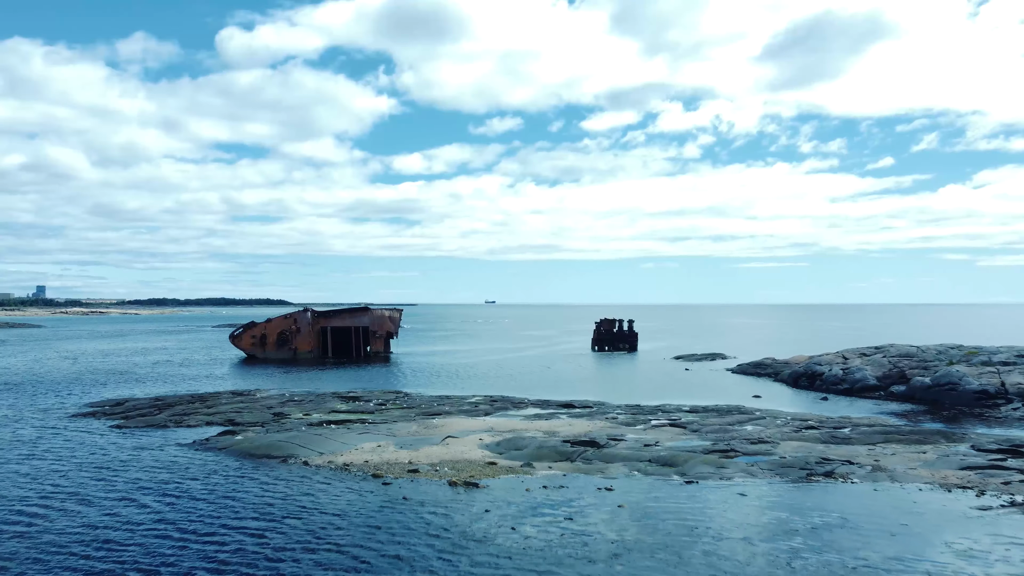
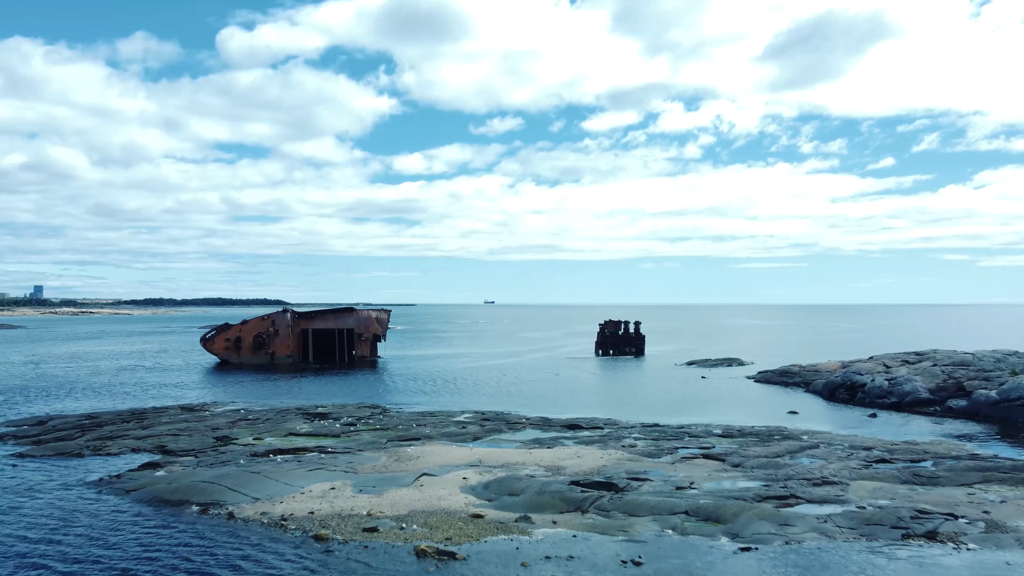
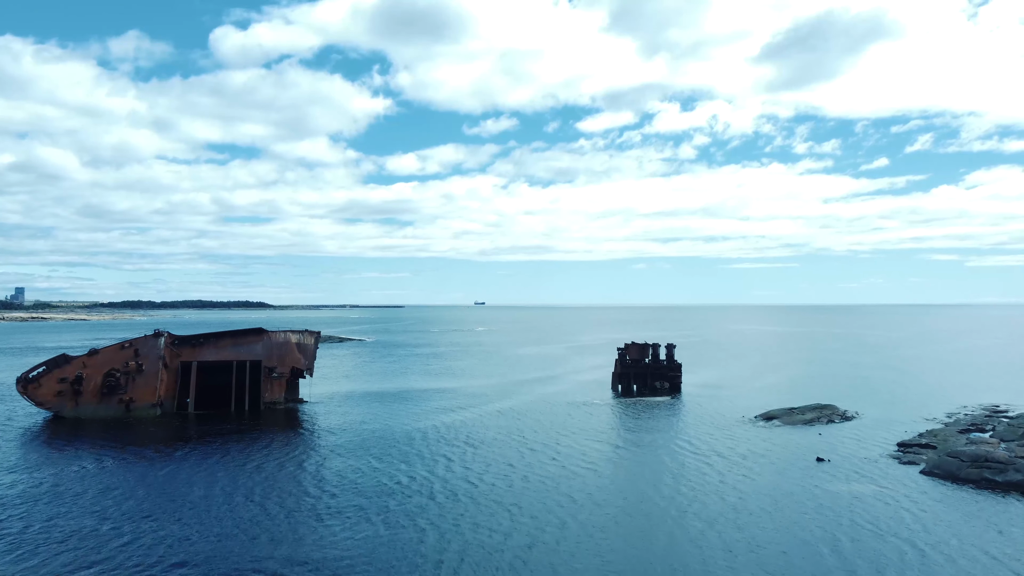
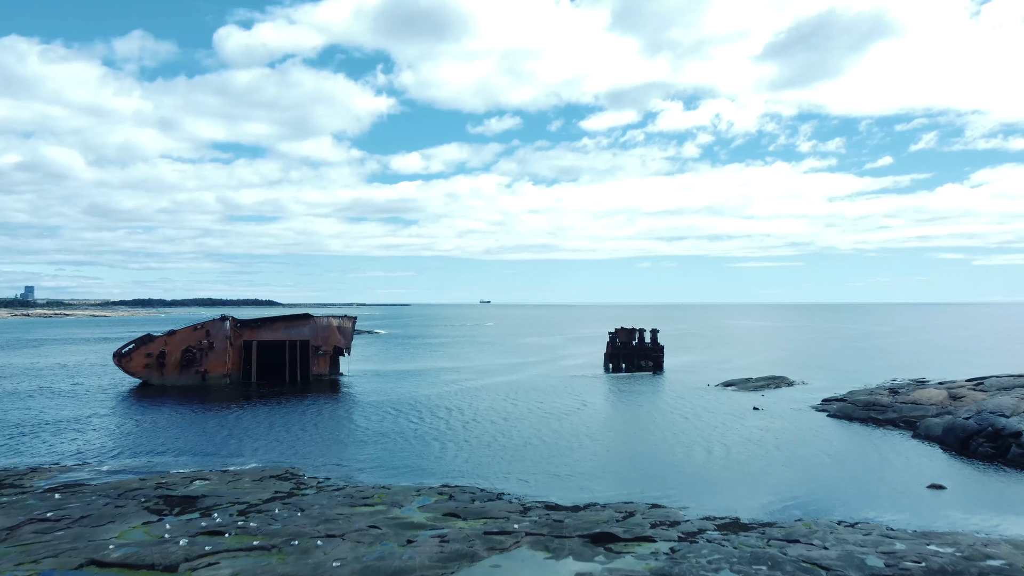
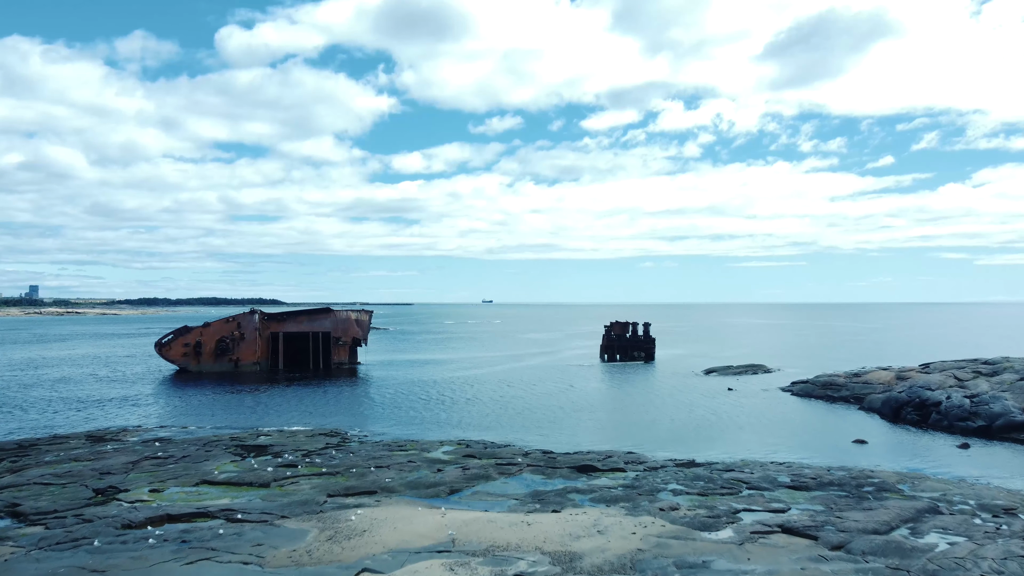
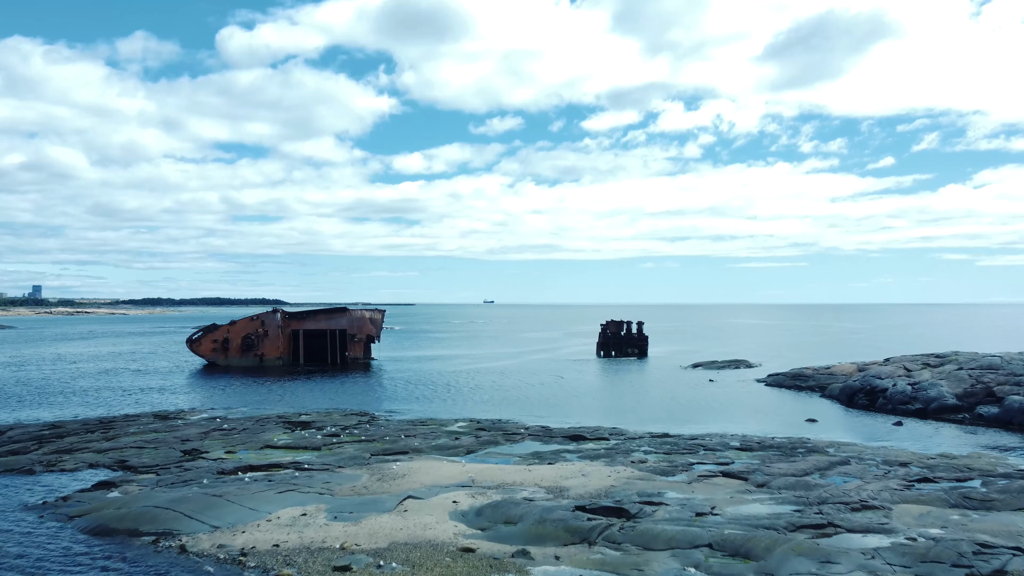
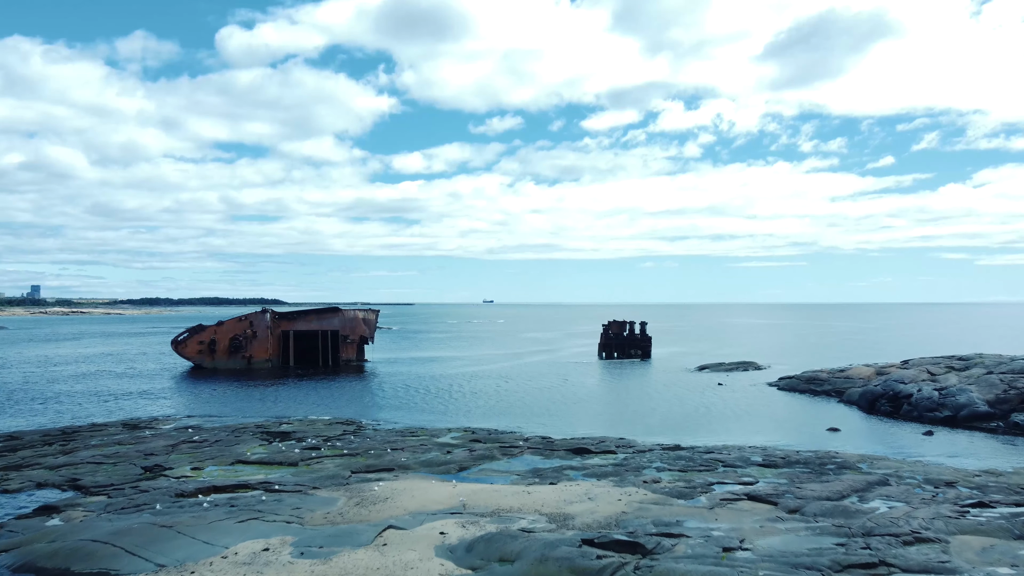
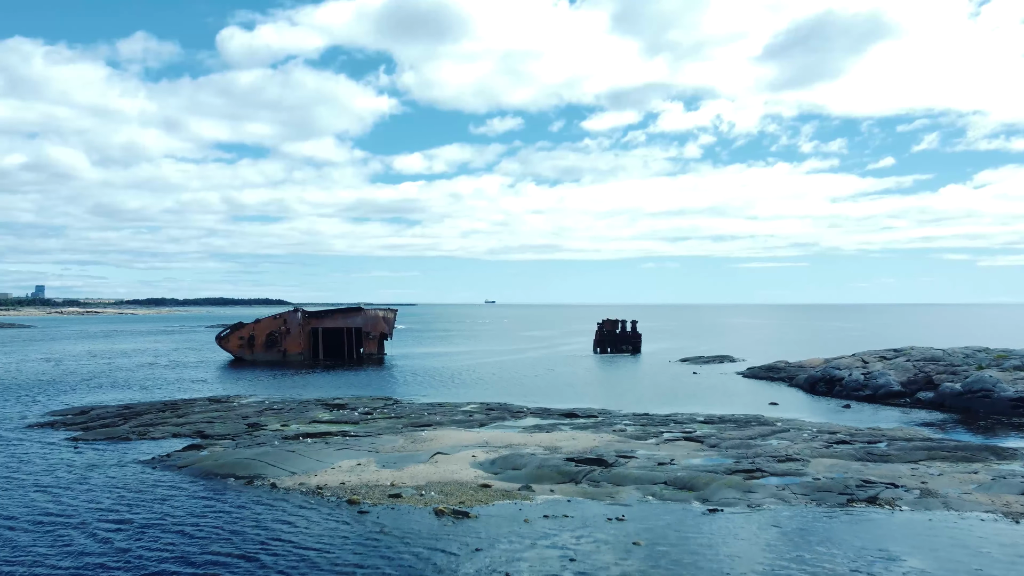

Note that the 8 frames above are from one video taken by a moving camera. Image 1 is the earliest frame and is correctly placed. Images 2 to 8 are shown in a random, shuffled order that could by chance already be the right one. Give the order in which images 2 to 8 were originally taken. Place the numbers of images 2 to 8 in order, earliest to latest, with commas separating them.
8, 2, 6, 7, 5, 4, 3
